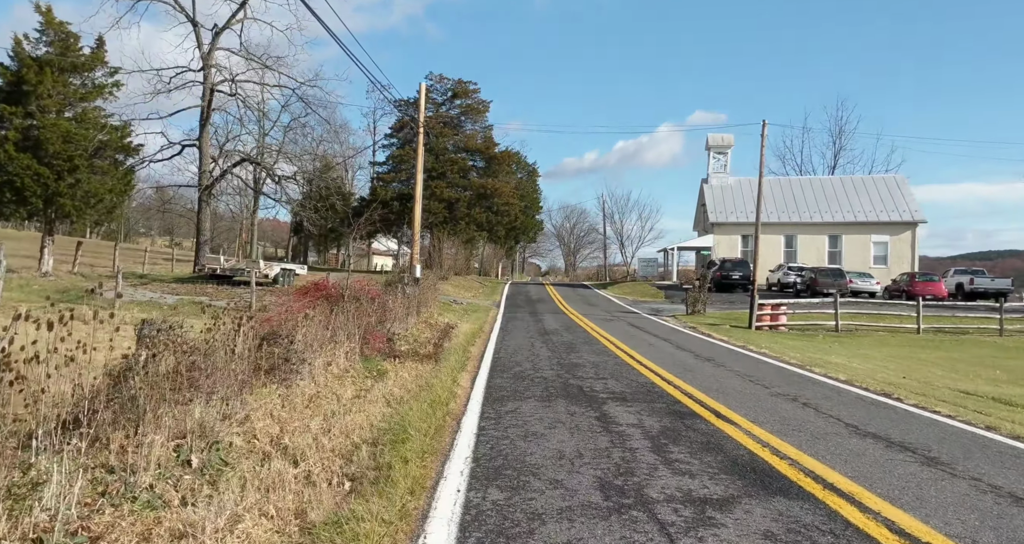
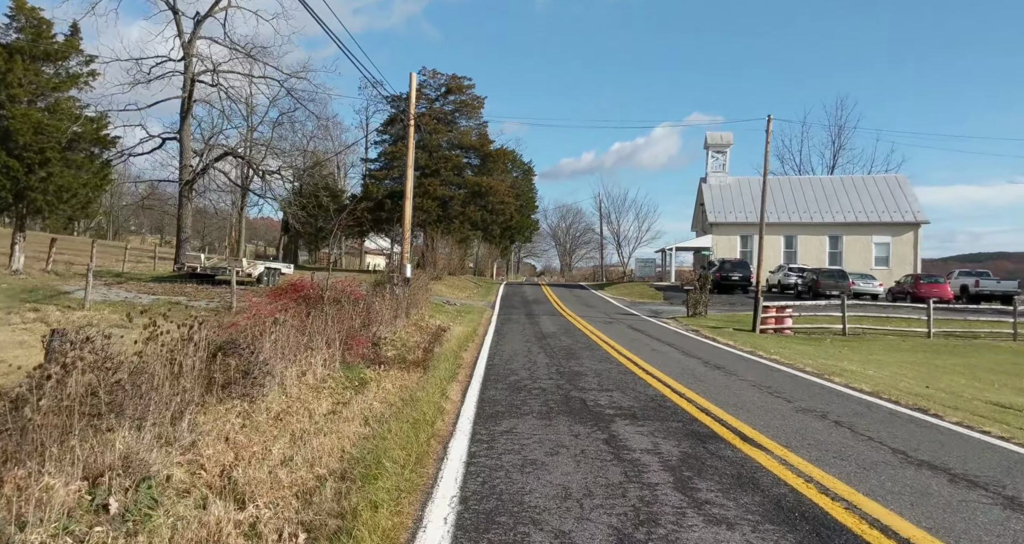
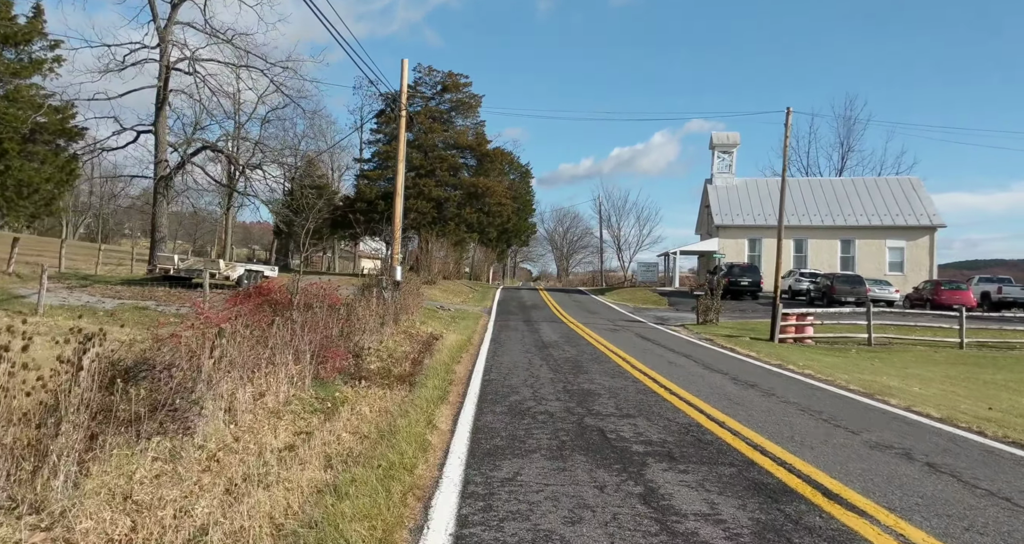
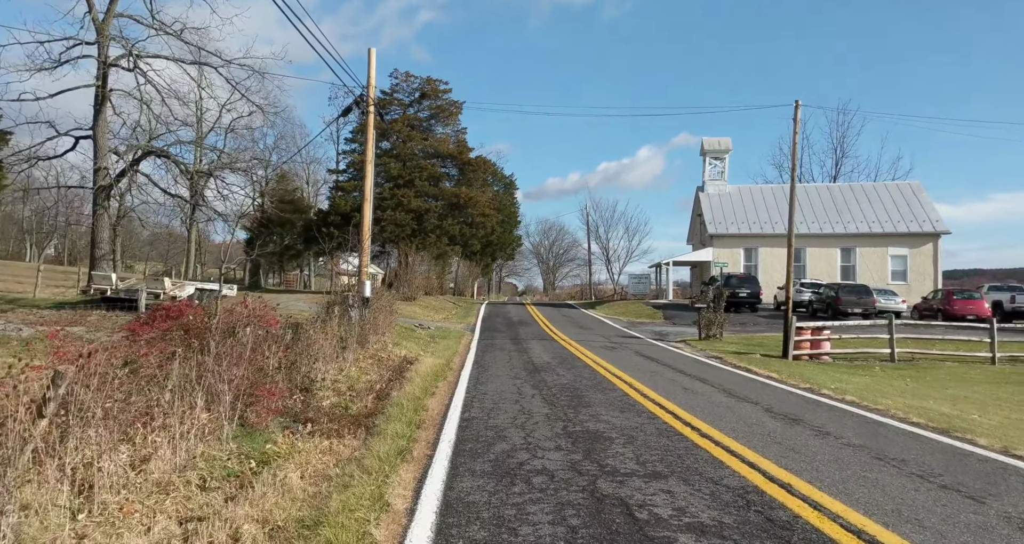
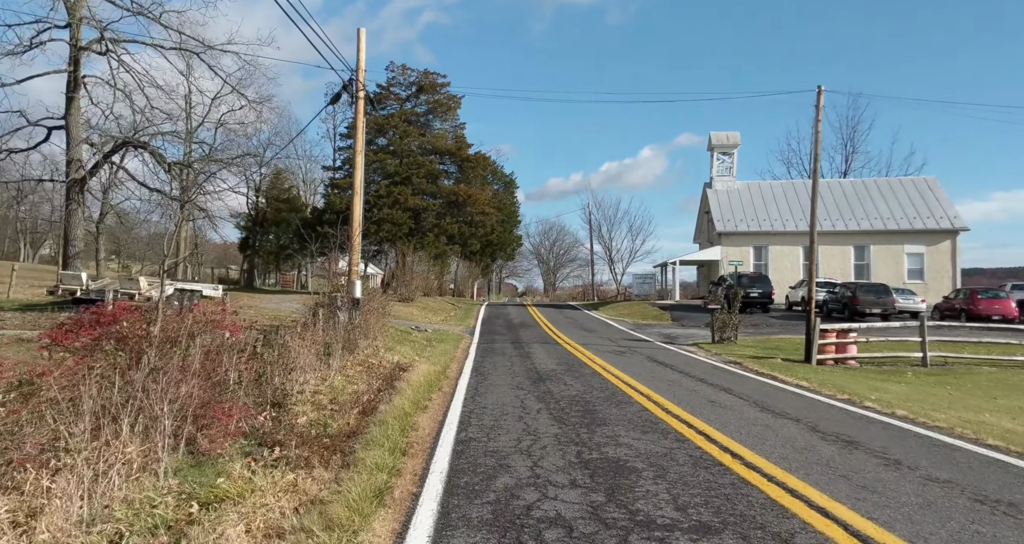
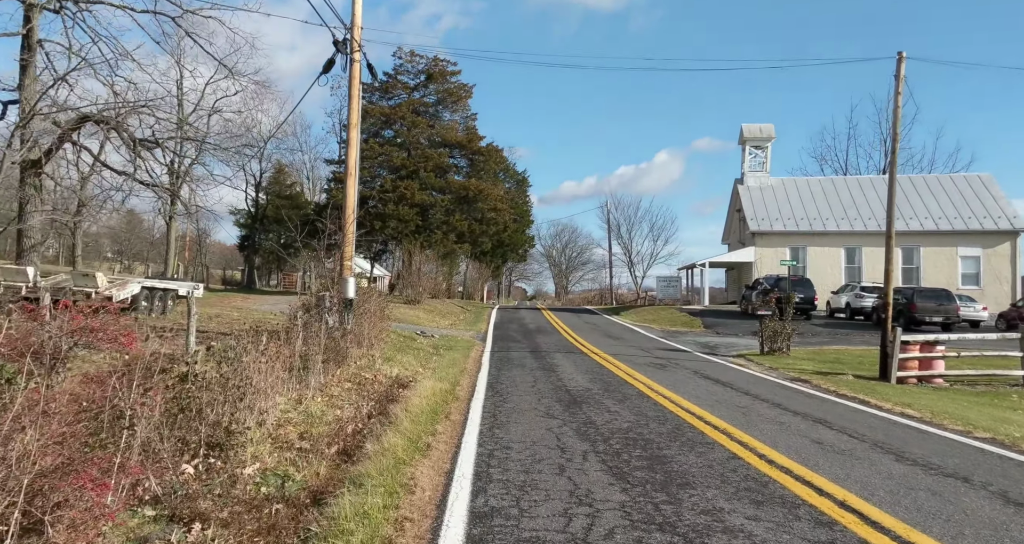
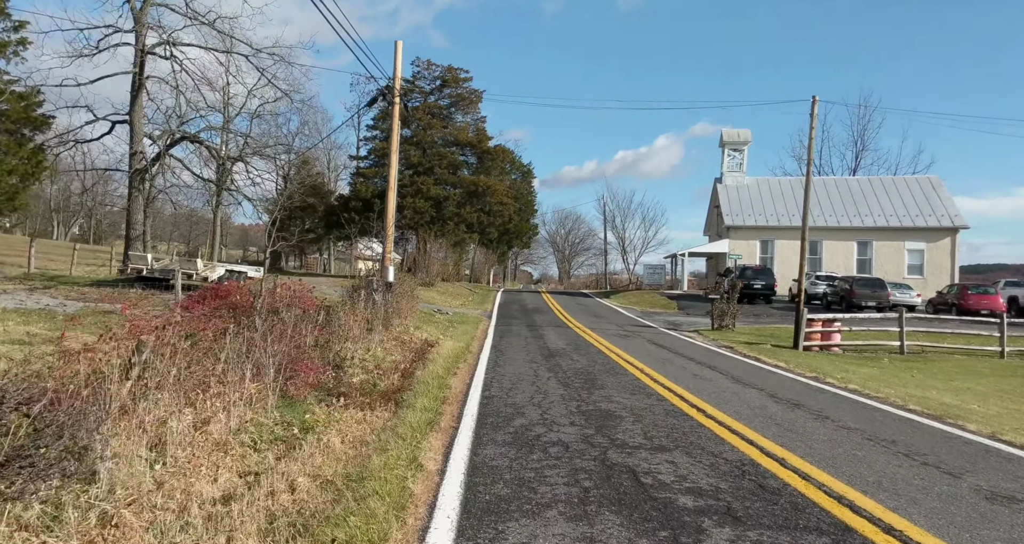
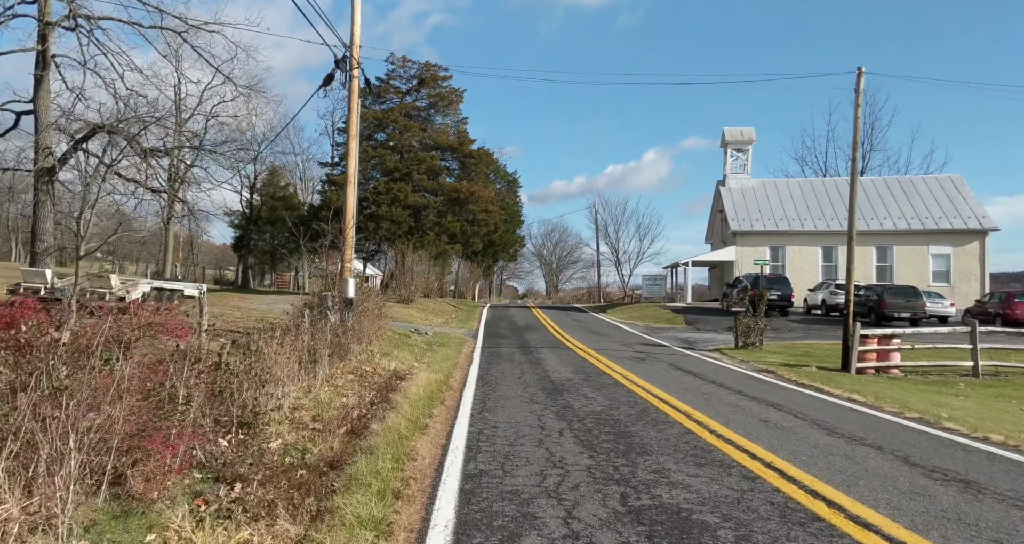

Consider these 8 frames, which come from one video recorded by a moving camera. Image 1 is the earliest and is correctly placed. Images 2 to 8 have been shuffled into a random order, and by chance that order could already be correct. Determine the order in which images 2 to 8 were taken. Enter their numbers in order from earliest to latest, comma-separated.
2, 3, 7, 4, 5, 8, 6
